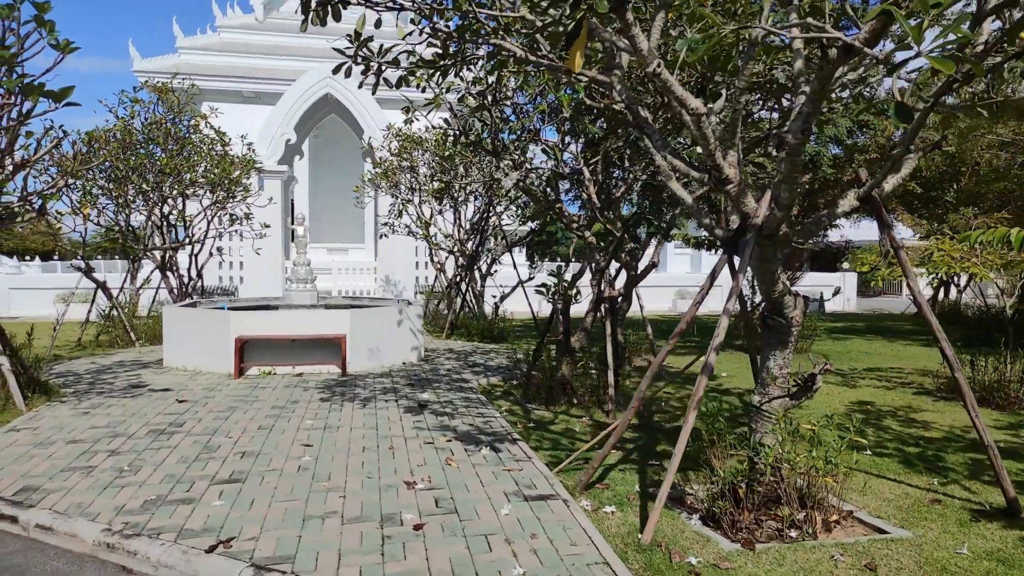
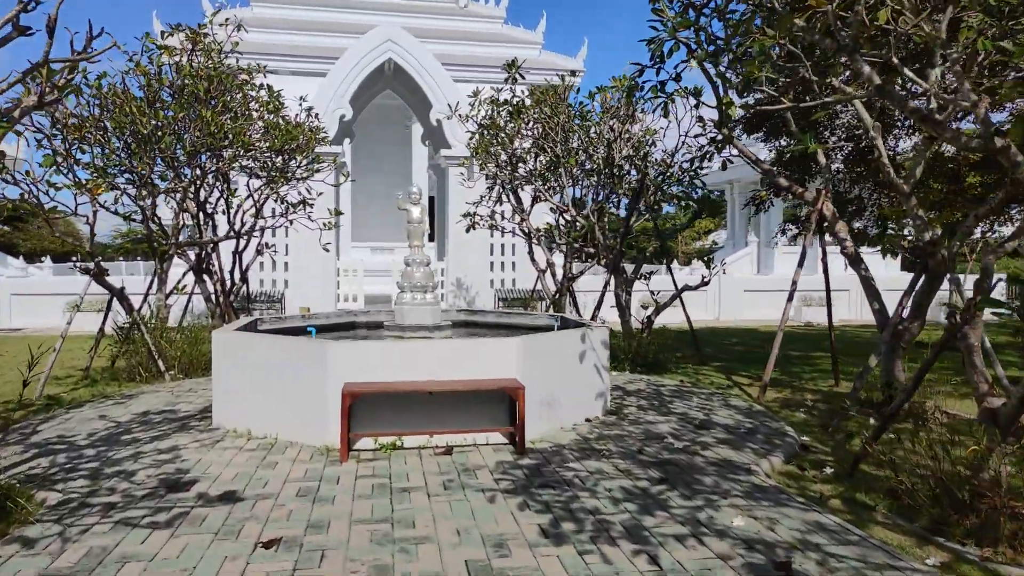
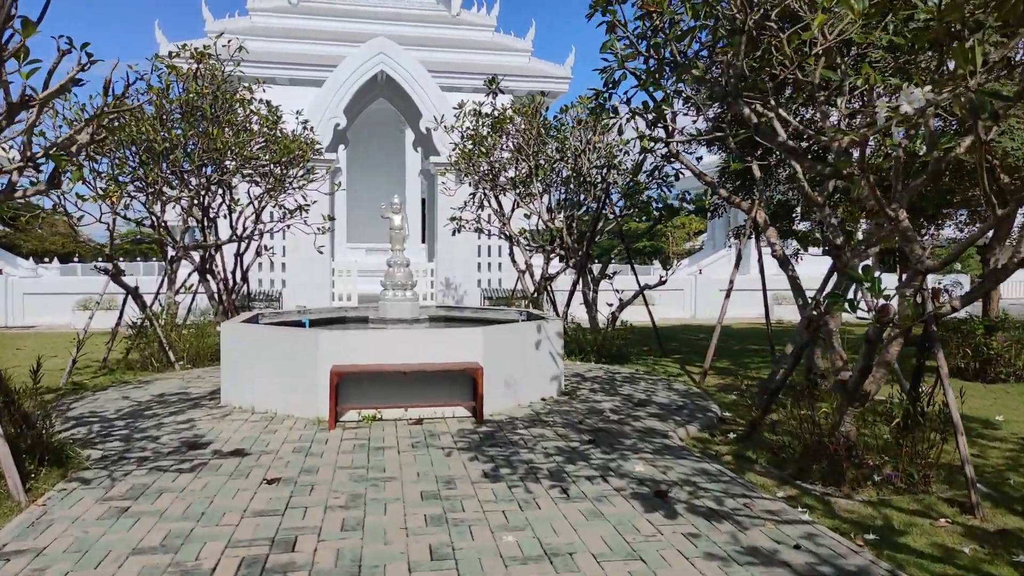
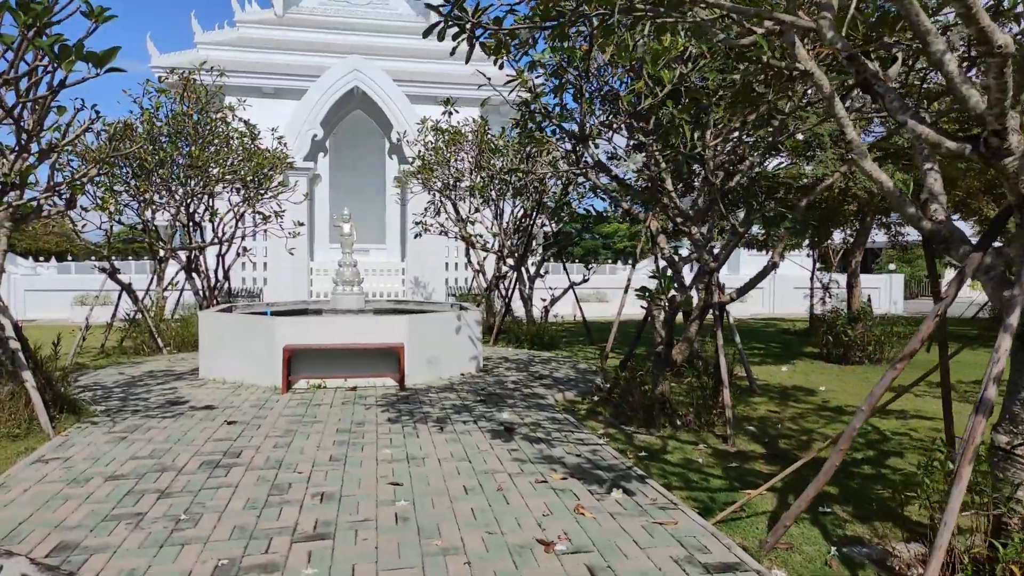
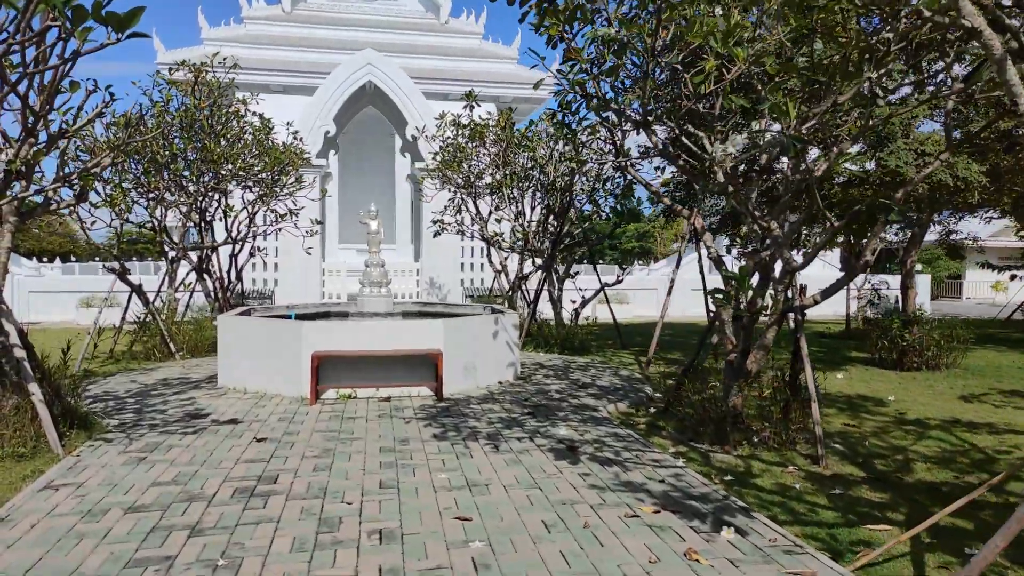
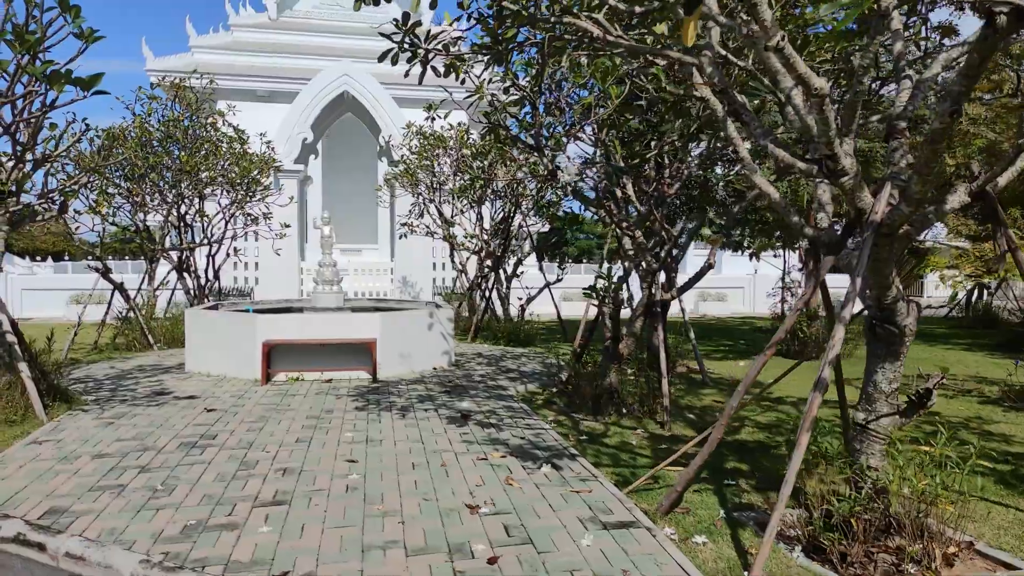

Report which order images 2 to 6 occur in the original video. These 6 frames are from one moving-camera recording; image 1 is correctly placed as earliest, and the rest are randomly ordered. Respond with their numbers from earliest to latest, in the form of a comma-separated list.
6, 4, 5, 3, 2
